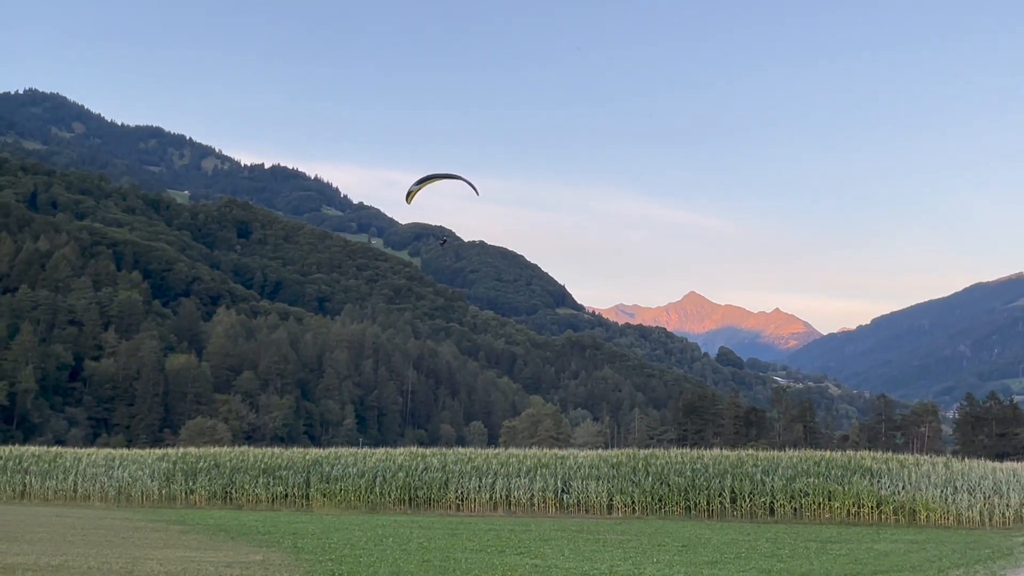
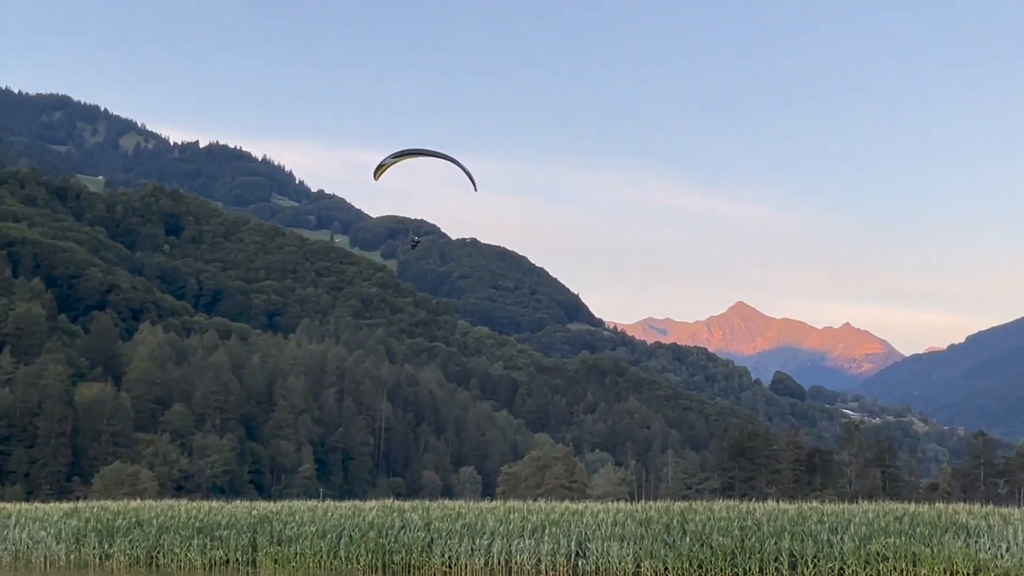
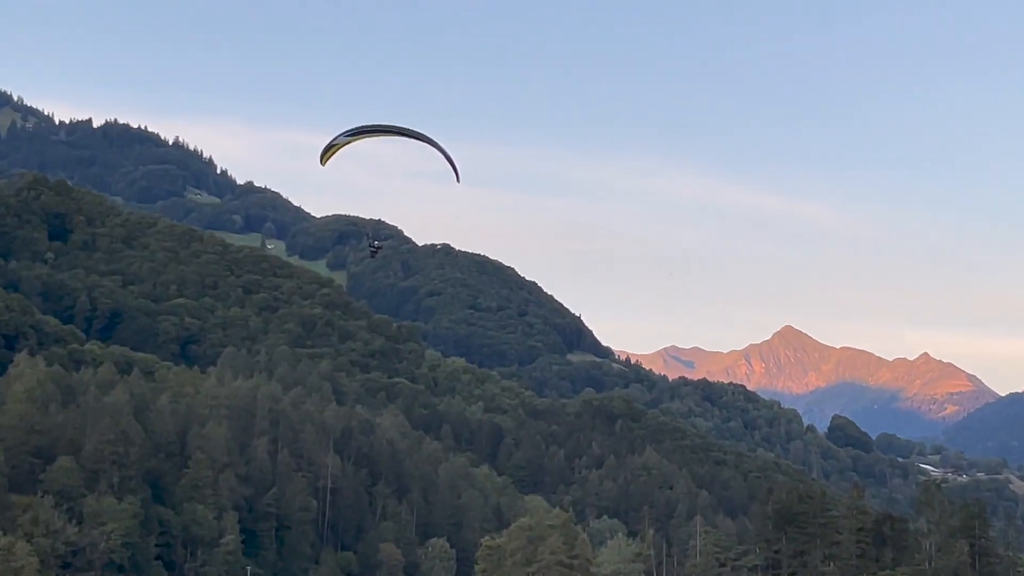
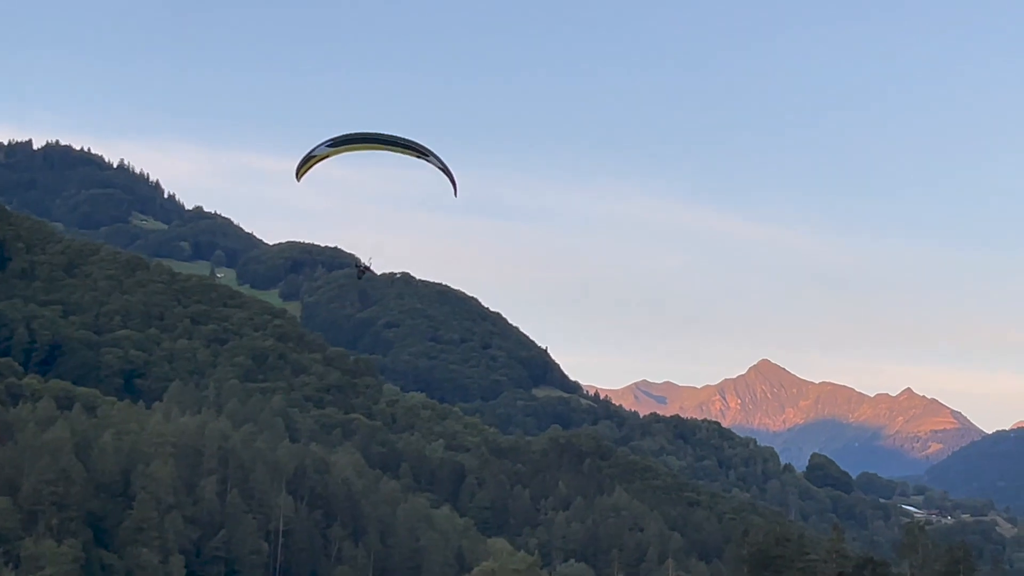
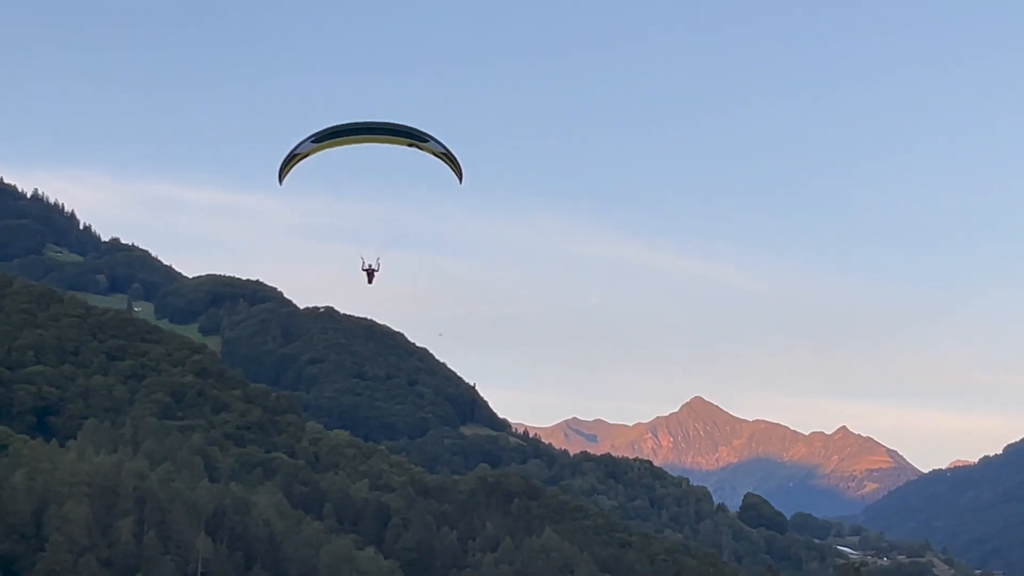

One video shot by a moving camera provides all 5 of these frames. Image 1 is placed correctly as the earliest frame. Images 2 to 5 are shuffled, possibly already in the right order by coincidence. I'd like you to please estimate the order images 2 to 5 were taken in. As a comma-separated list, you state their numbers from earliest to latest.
2, 3, 4, 5
